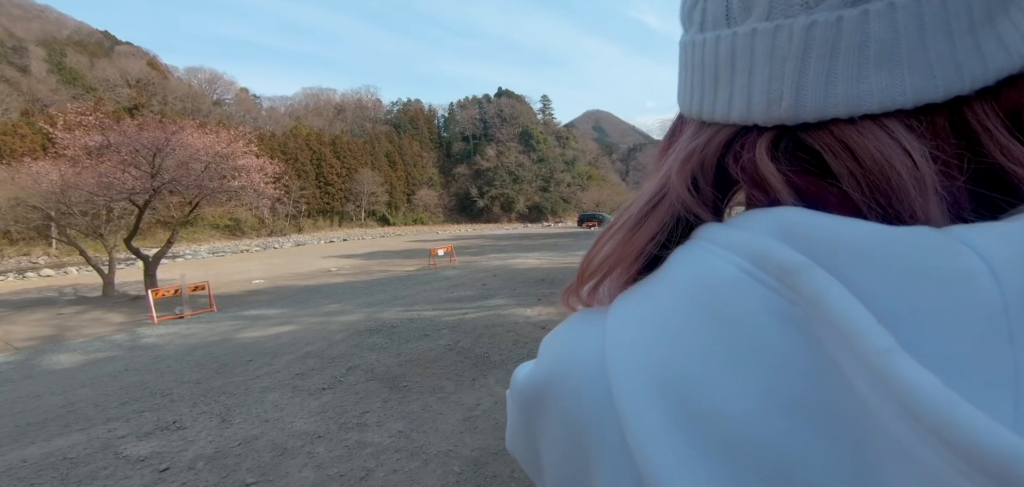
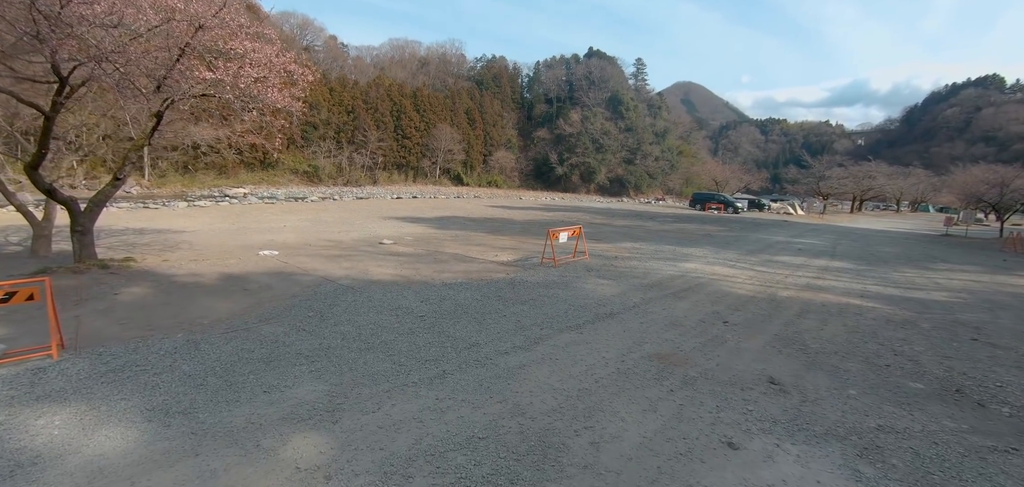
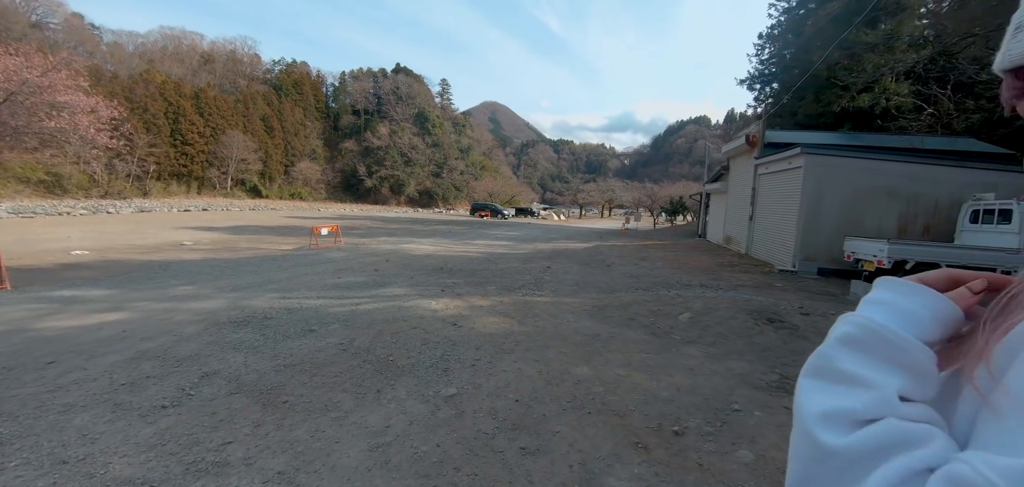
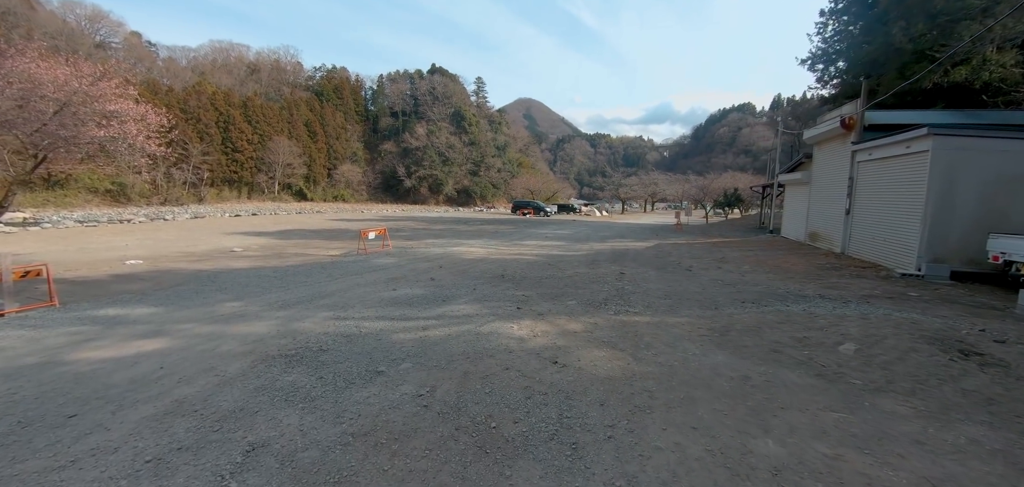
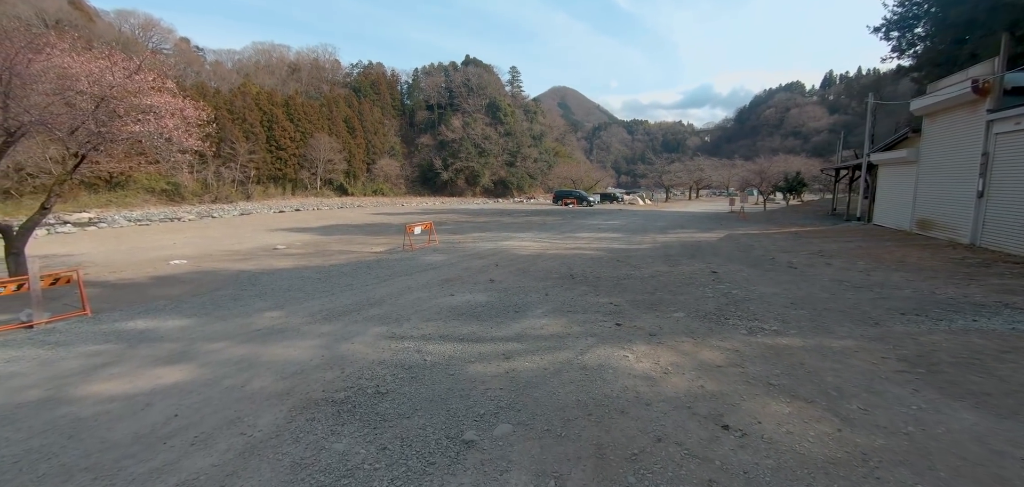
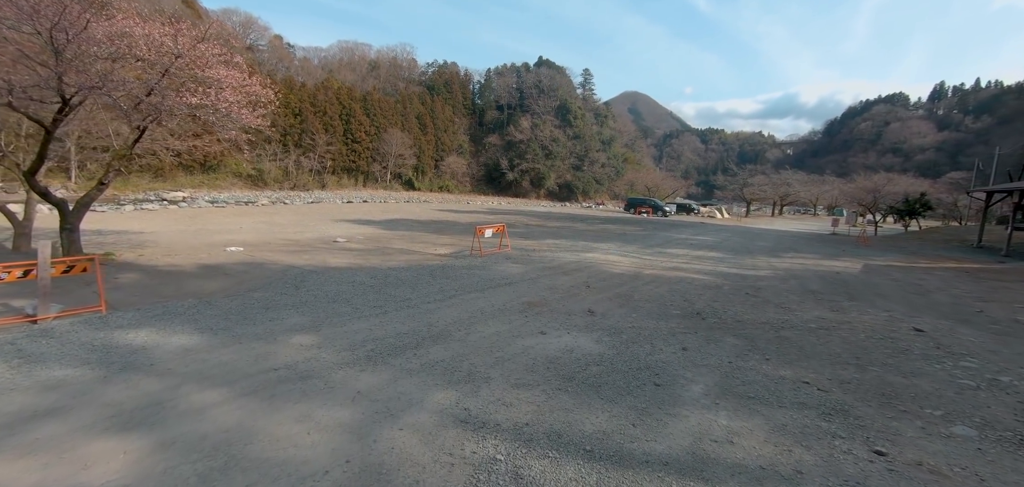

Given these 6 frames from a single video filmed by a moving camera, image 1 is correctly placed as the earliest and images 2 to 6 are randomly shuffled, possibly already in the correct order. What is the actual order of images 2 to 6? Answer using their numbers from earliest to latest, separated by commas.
3, 4, 5, 6, 2
